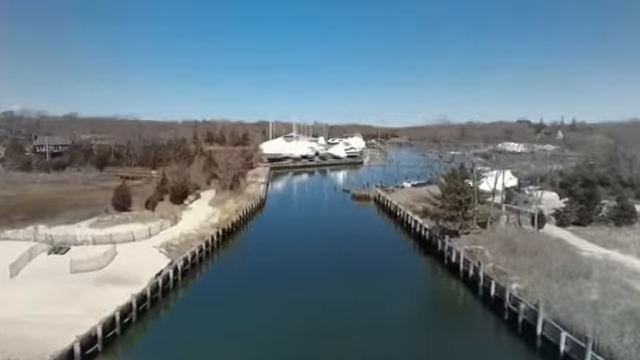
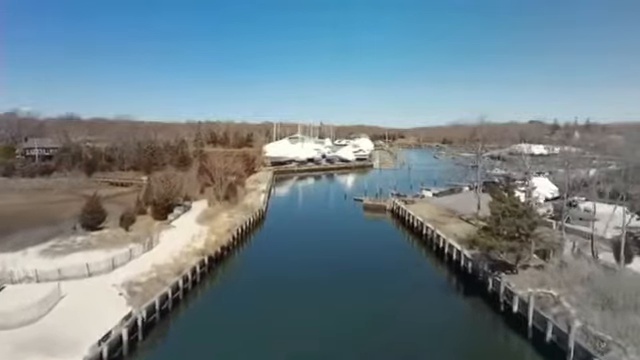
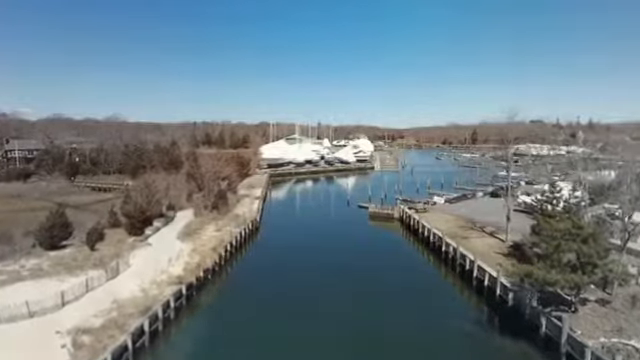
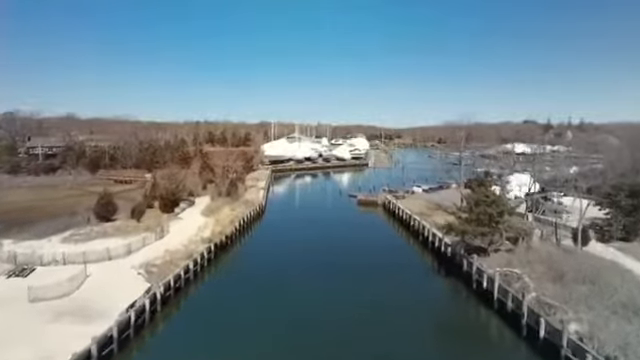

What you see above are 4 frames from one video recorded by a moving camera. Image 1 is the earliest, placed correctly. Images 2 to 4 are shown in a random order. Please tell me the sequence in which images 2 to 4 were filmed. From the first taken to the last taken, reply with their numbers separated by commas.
4, 2, 3
